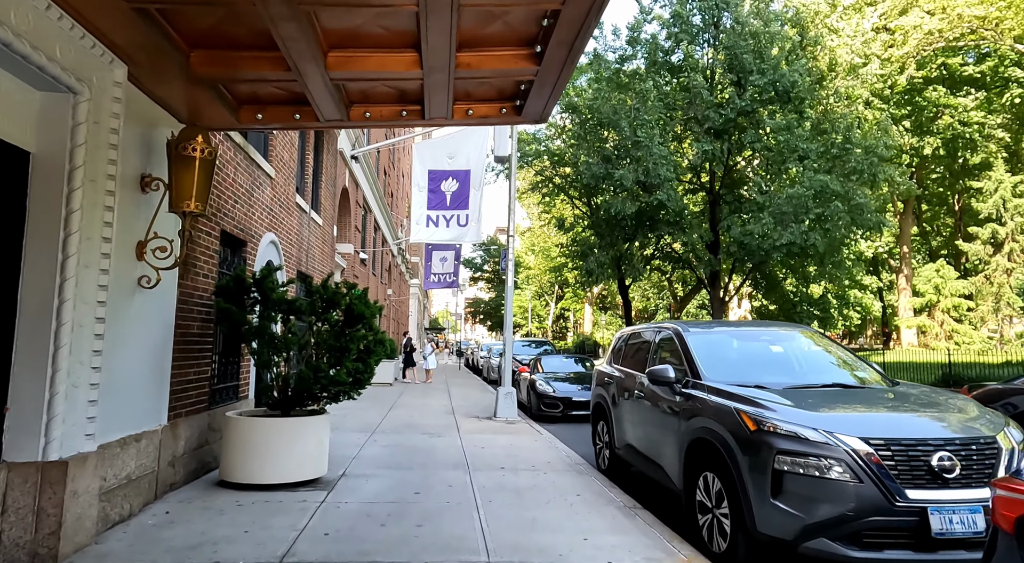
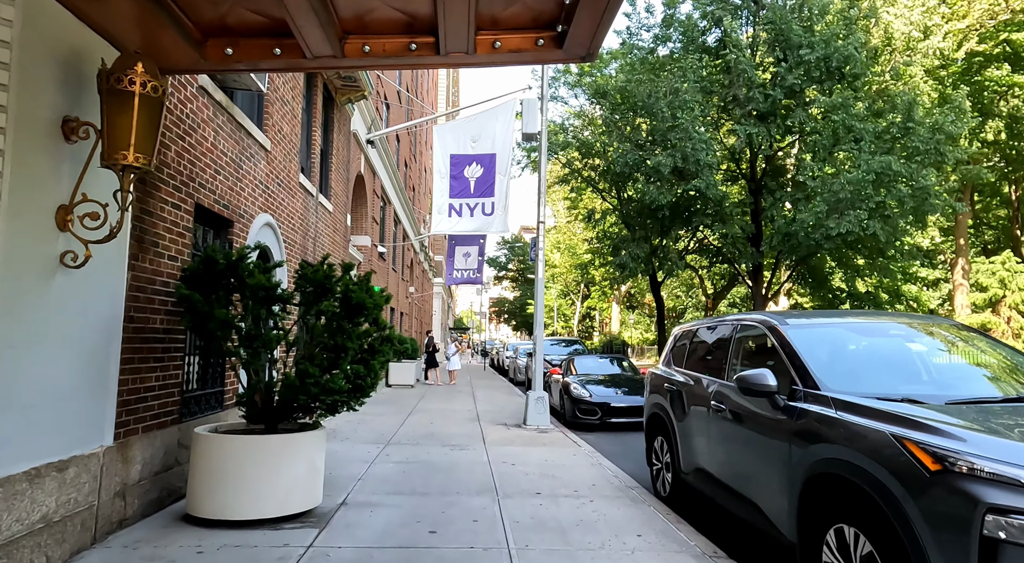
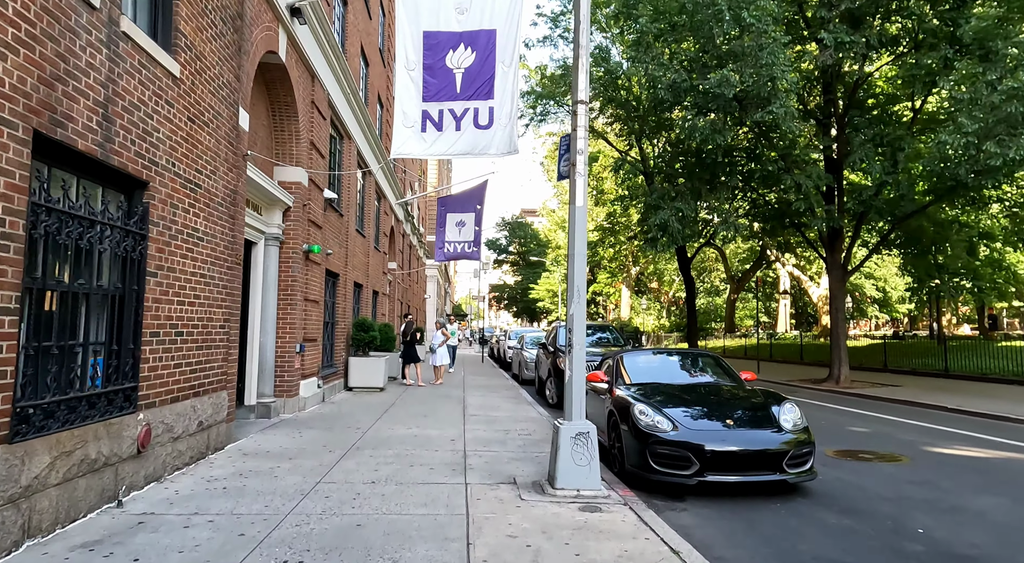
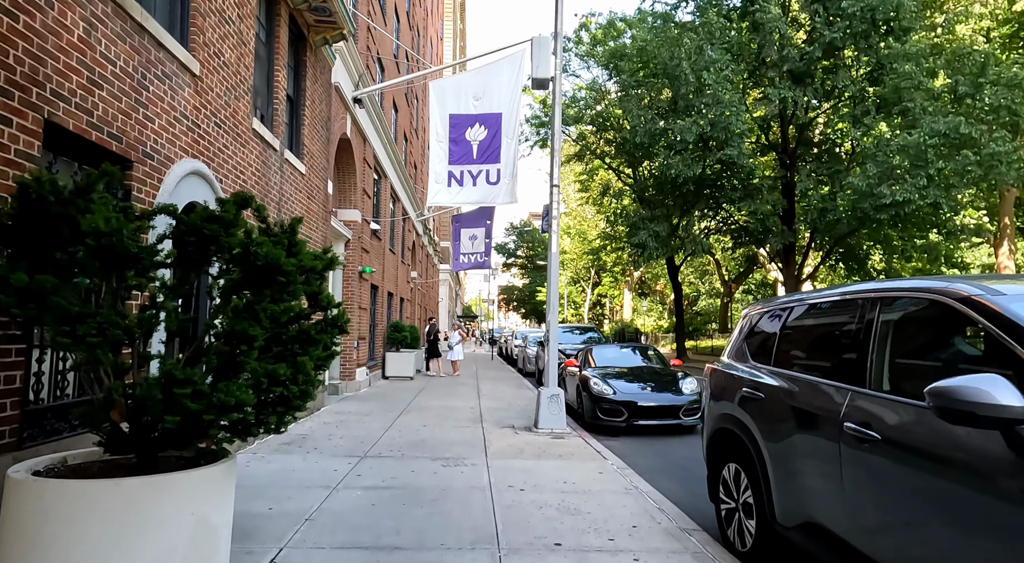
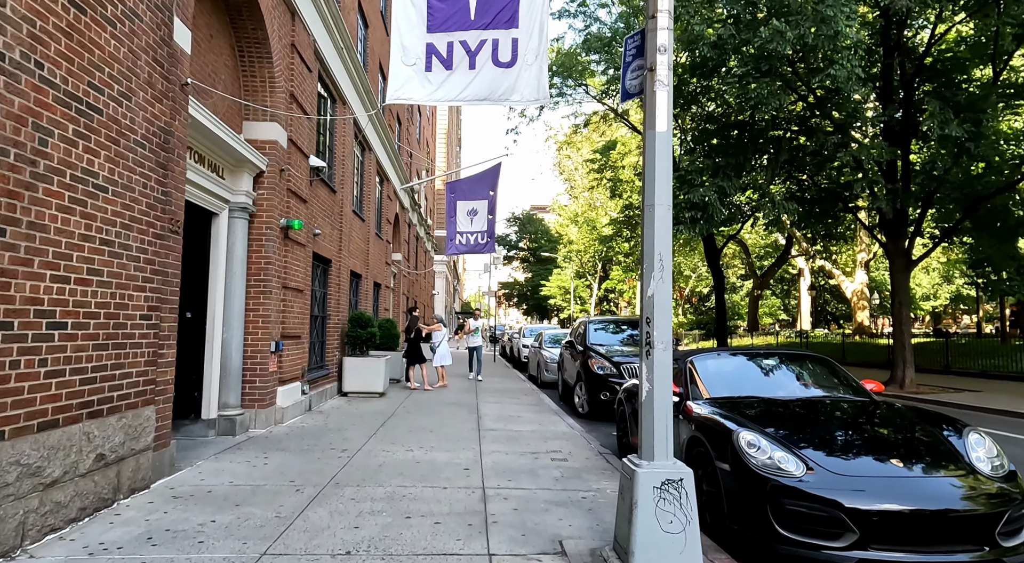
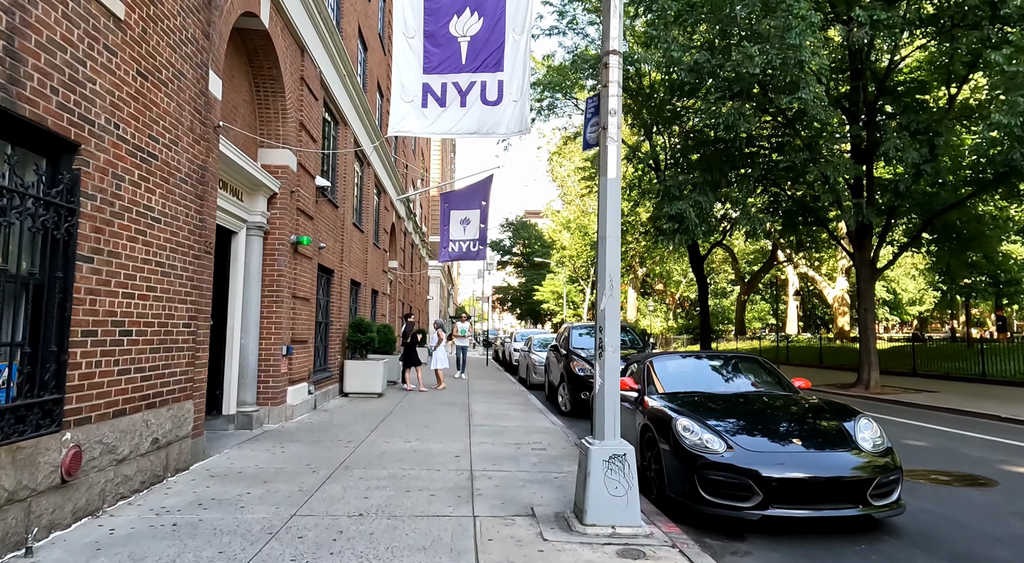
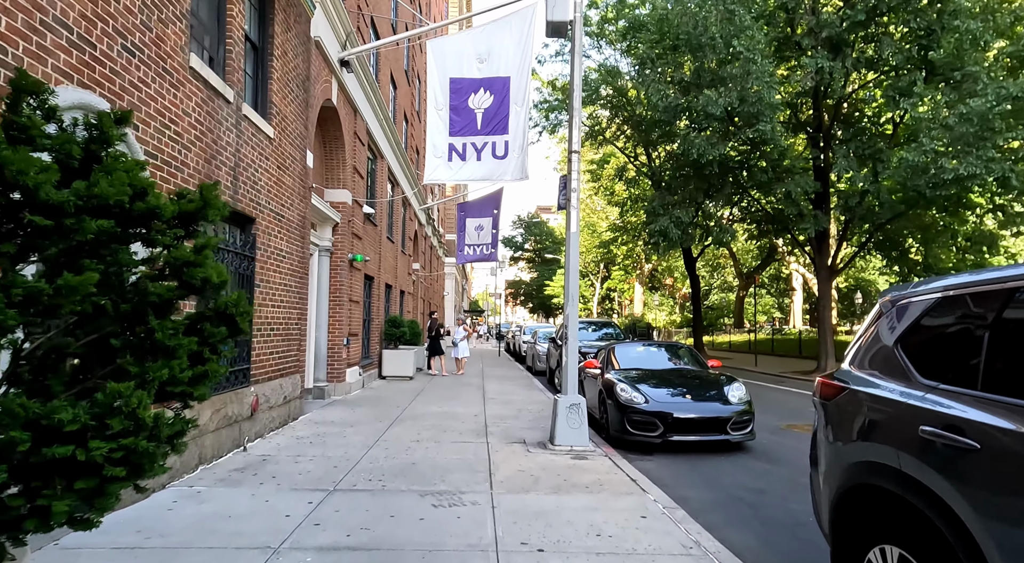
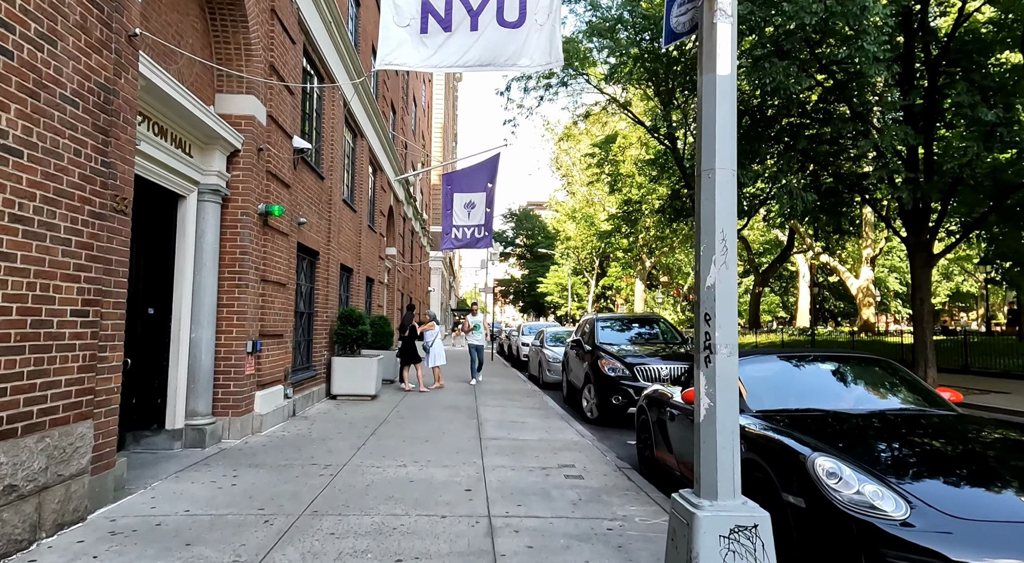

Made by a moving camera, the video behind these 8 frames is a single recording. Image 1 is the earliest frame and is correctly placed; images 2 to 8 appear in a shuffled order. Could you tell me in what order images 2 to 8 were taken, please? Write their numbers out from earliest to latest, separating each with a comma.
2, 4, 7, 3, 6, 5, 8
